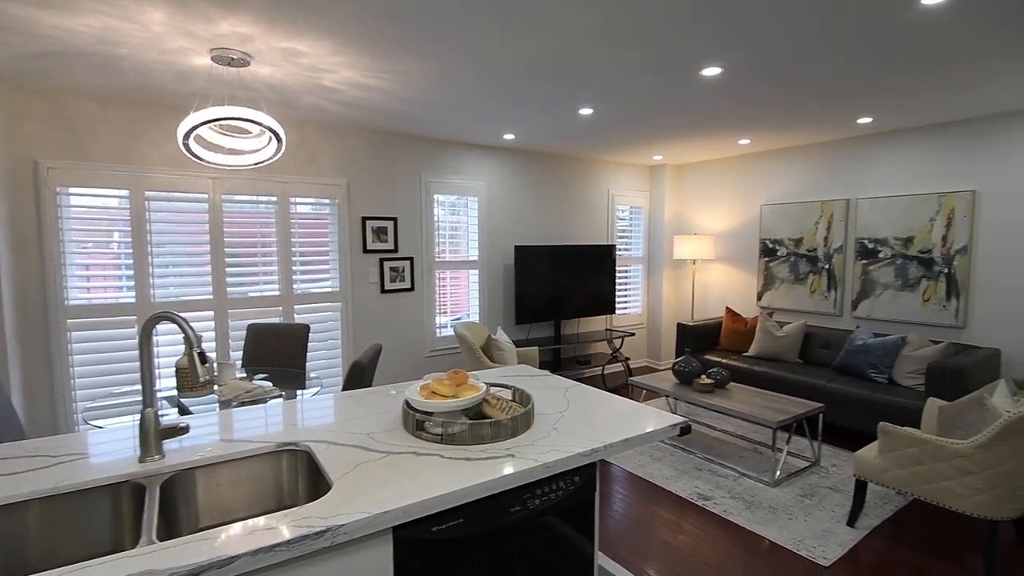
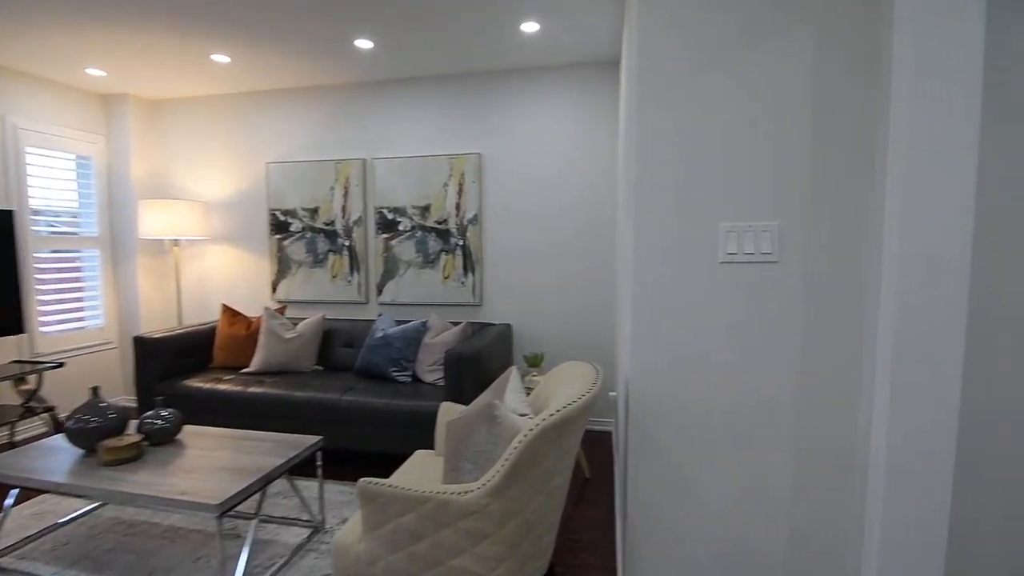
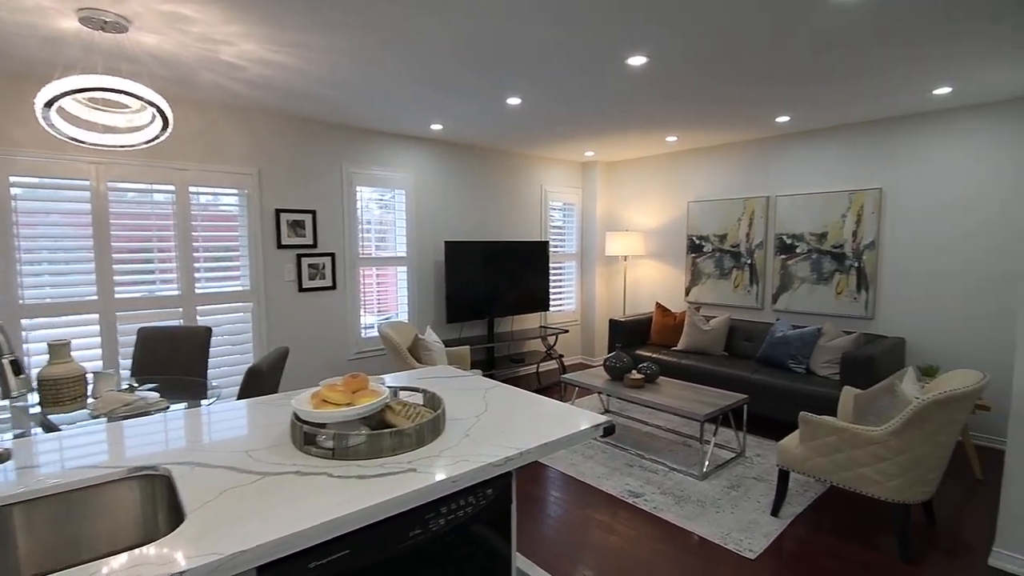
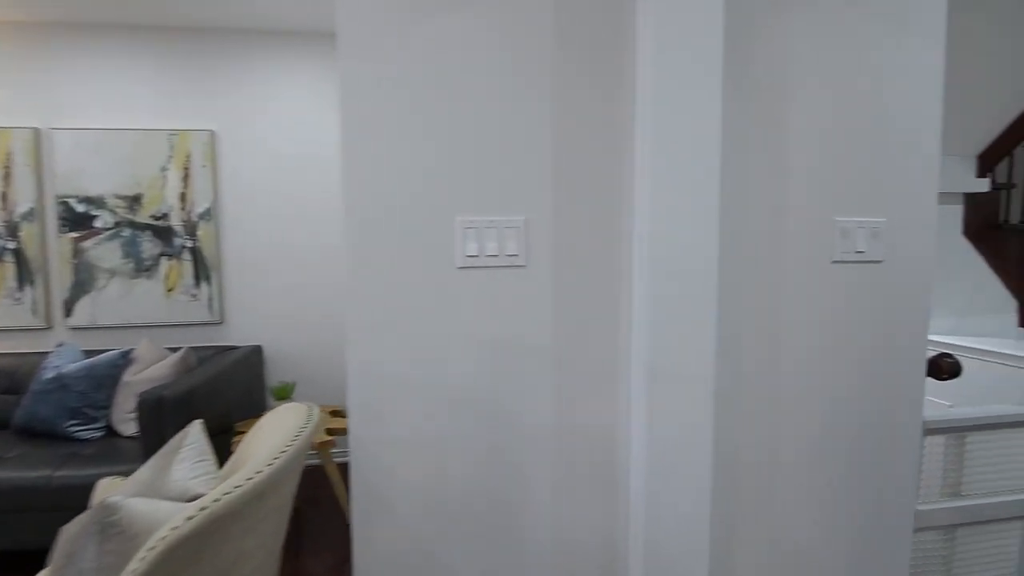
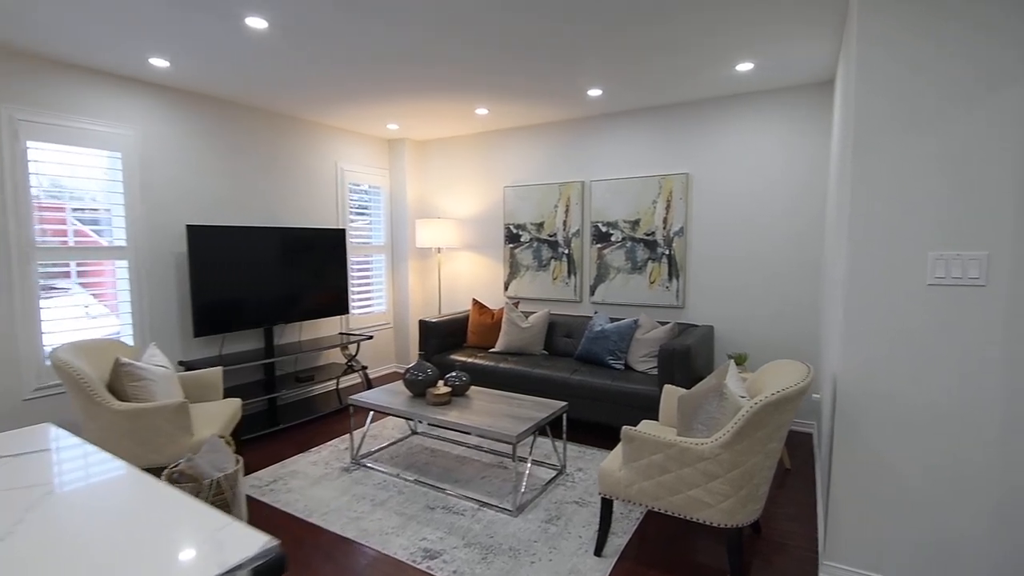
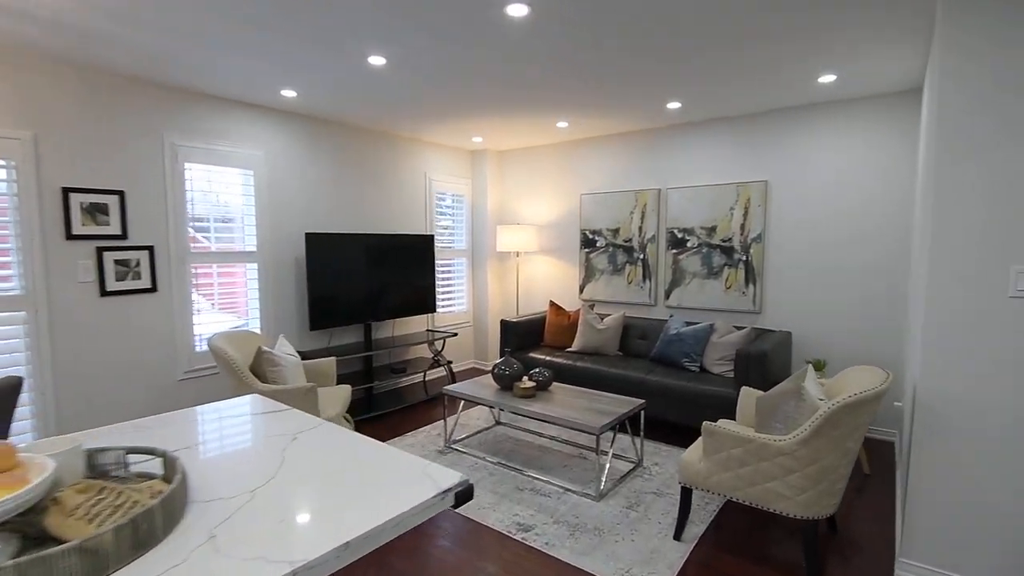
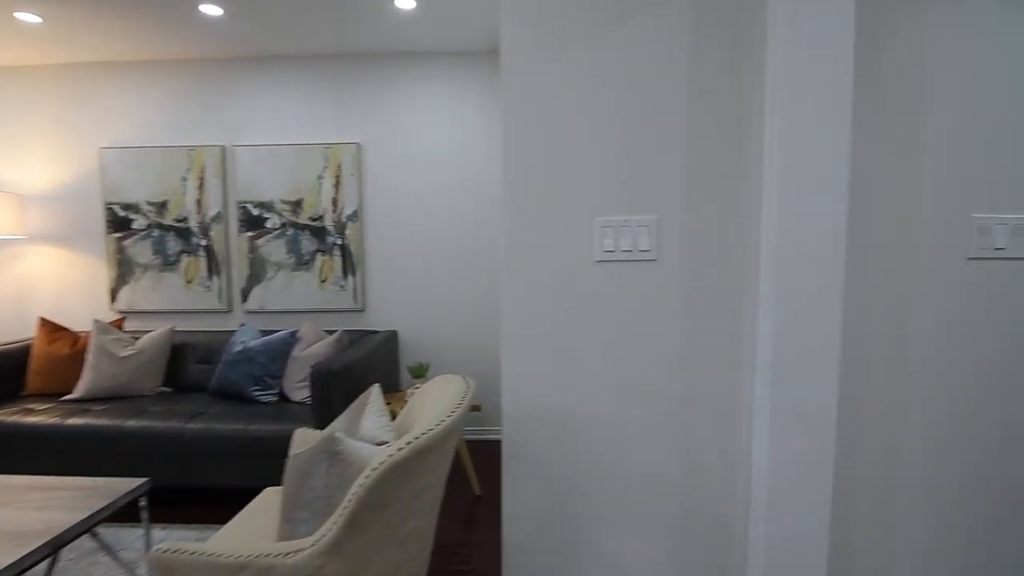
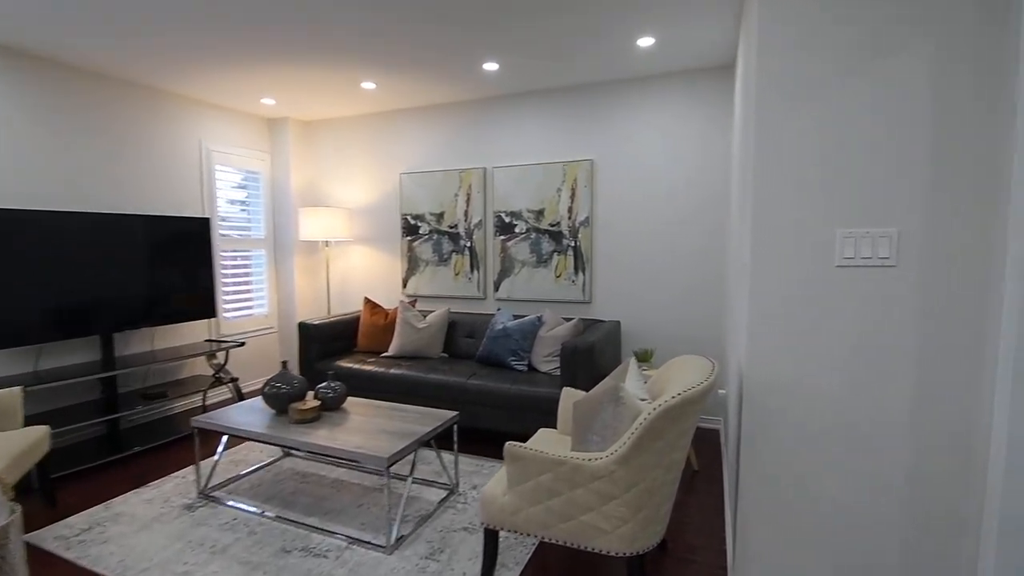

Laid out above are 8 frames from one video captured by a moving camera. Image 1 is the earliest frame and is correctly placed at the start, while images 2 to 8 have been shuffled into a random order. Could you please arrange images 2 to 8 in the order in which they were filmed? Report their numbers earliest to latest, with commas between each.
3, 6, 5, 8, 2, 7, 4
